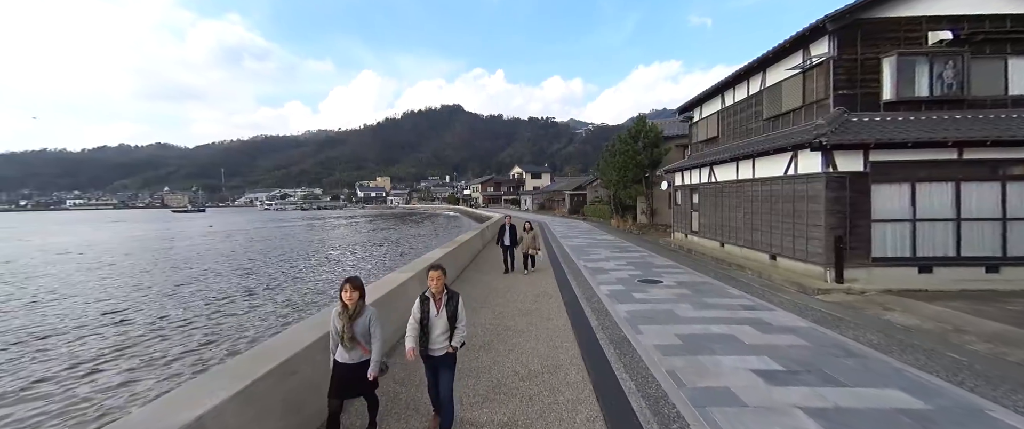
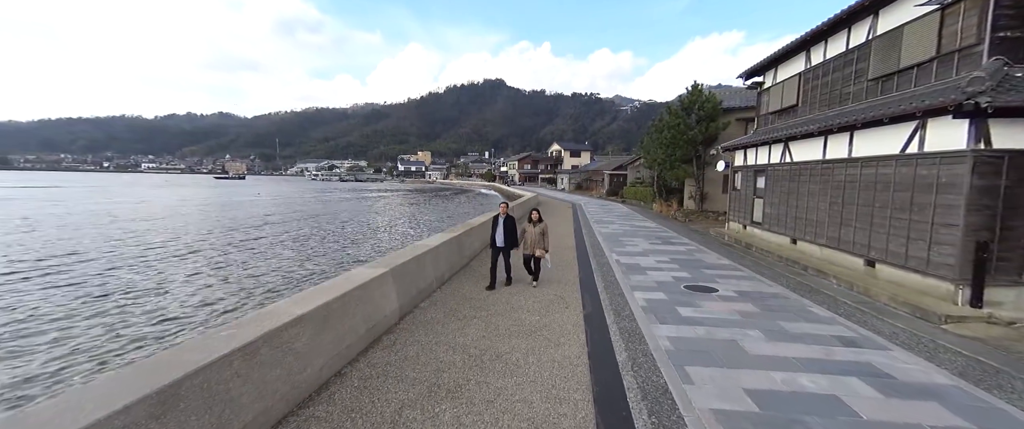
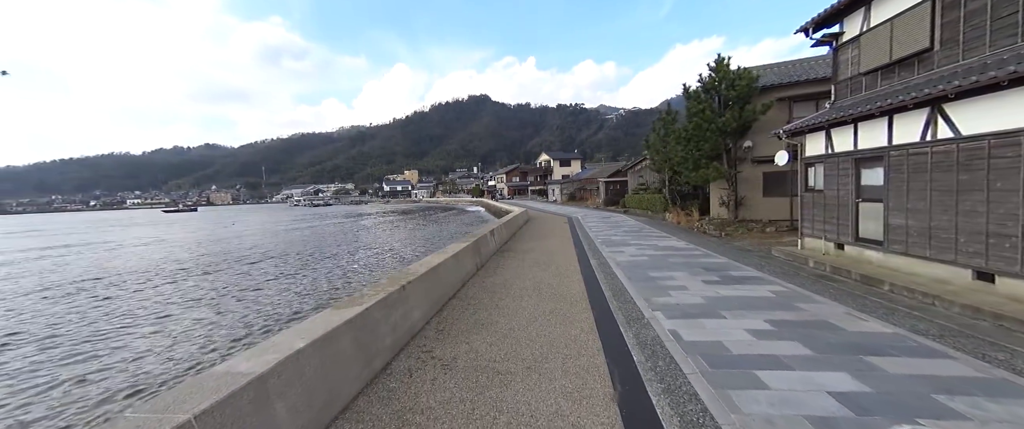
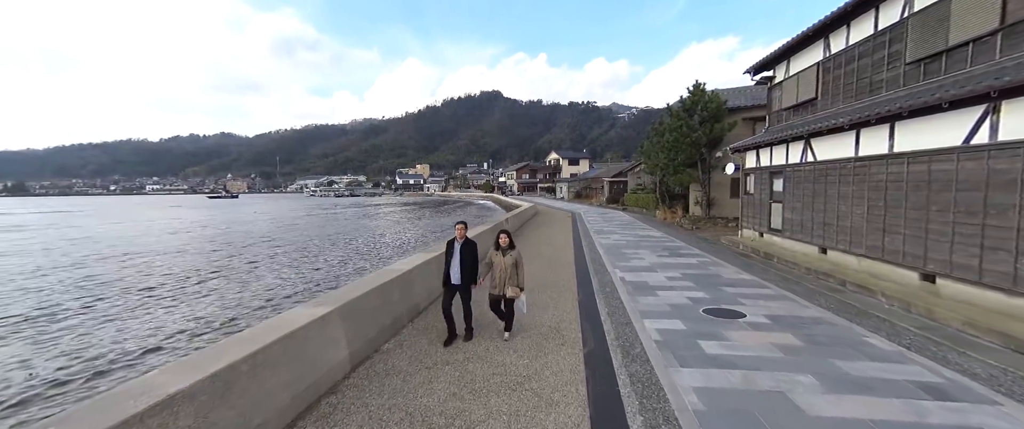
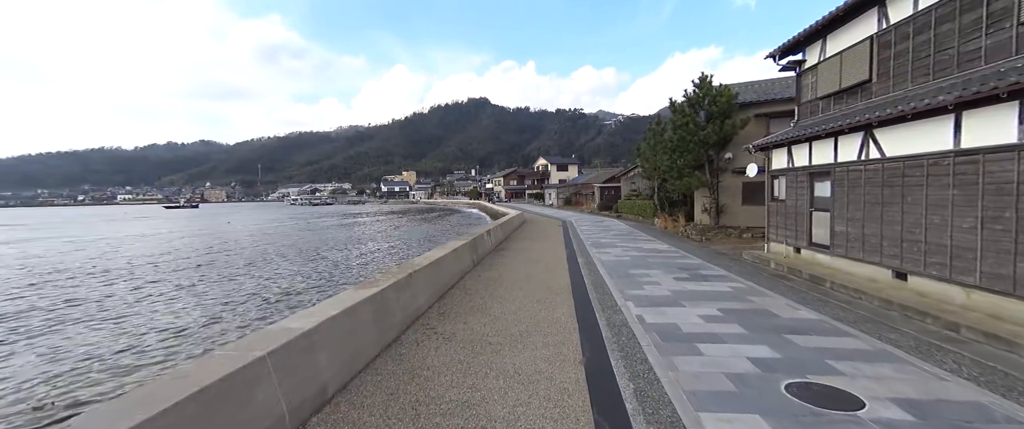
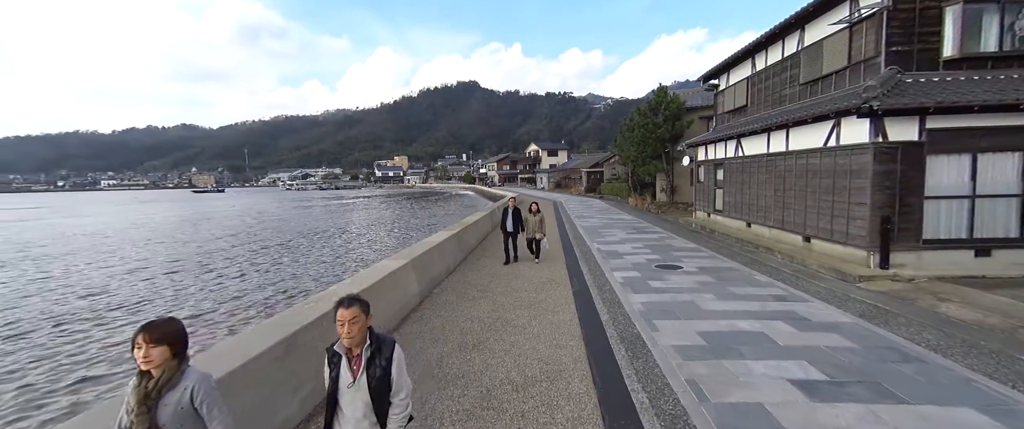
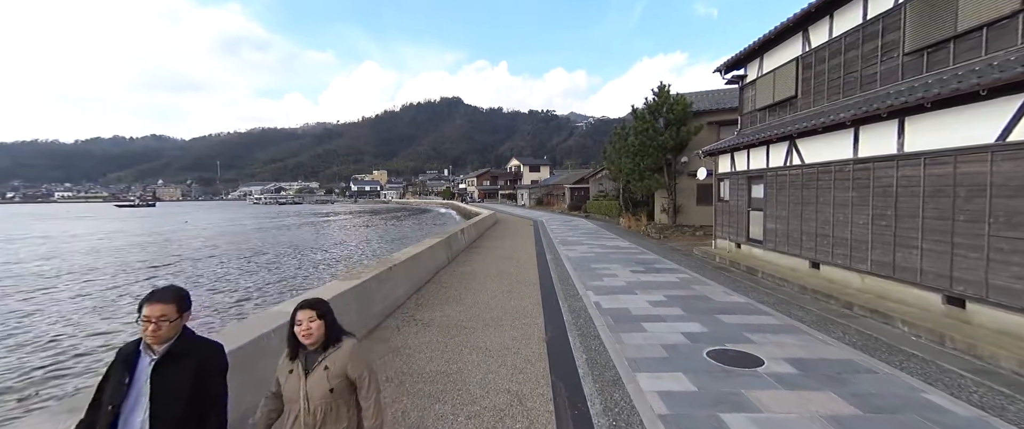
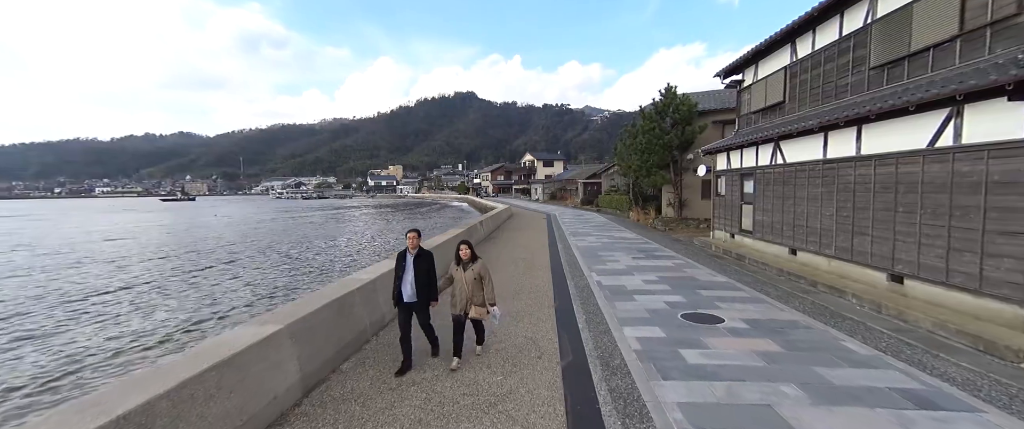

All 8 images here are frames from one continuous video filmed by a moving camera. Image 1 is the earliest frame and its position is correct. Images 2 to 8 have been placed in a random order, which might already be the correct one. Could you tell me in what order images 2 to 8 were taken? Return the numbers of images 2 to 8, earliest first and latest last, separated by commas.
6, 2, 4, 8, 7, 5, 3
